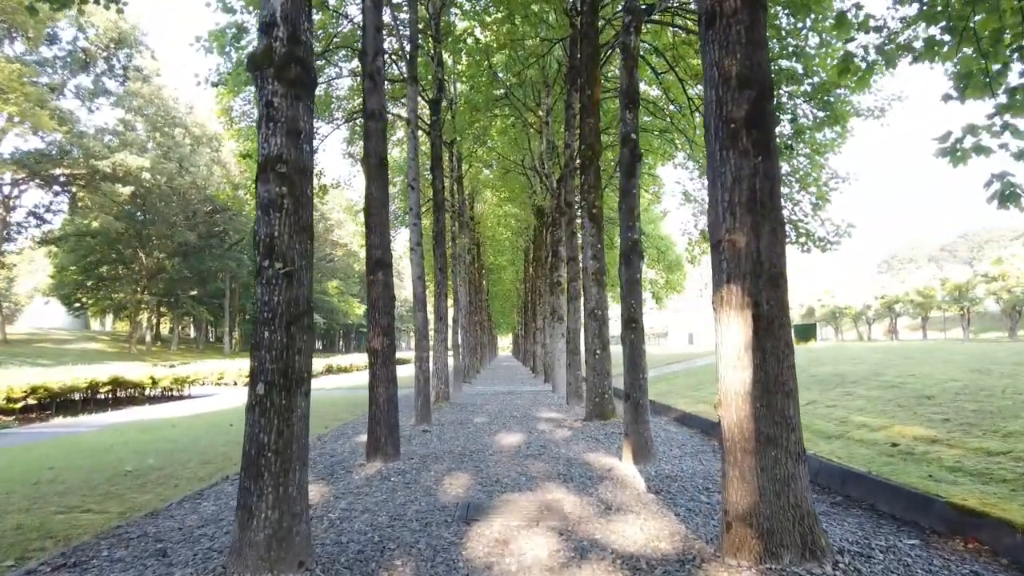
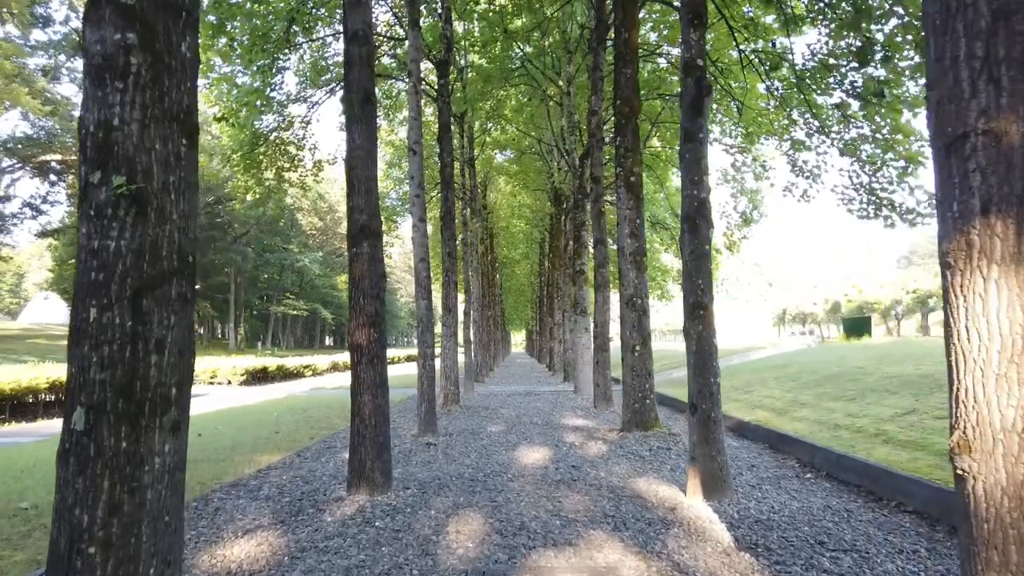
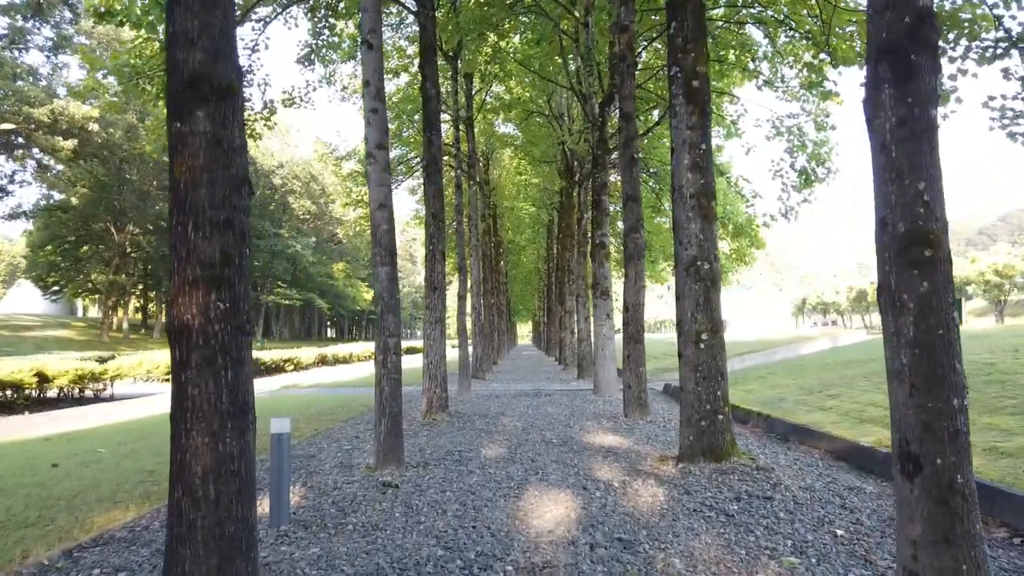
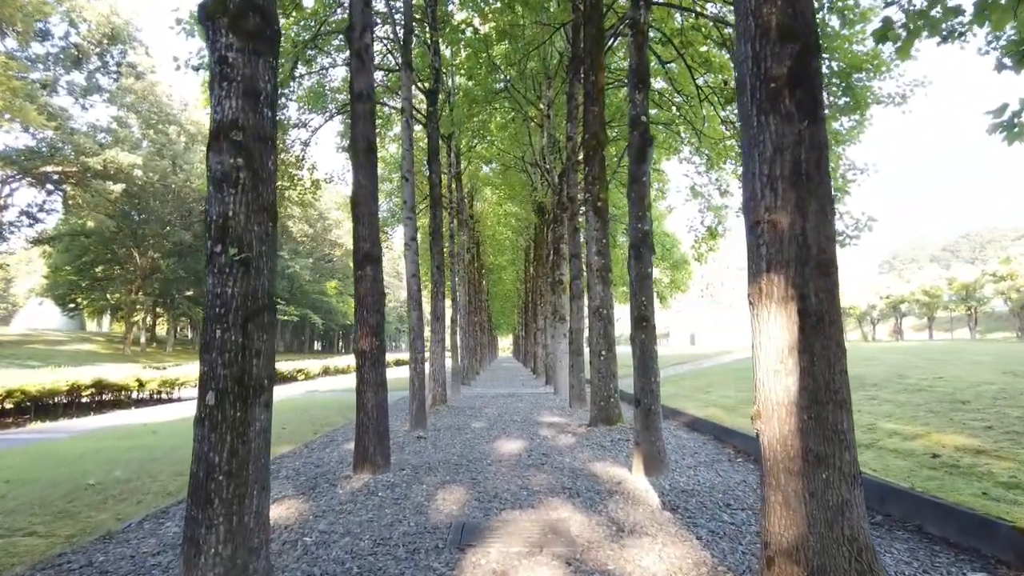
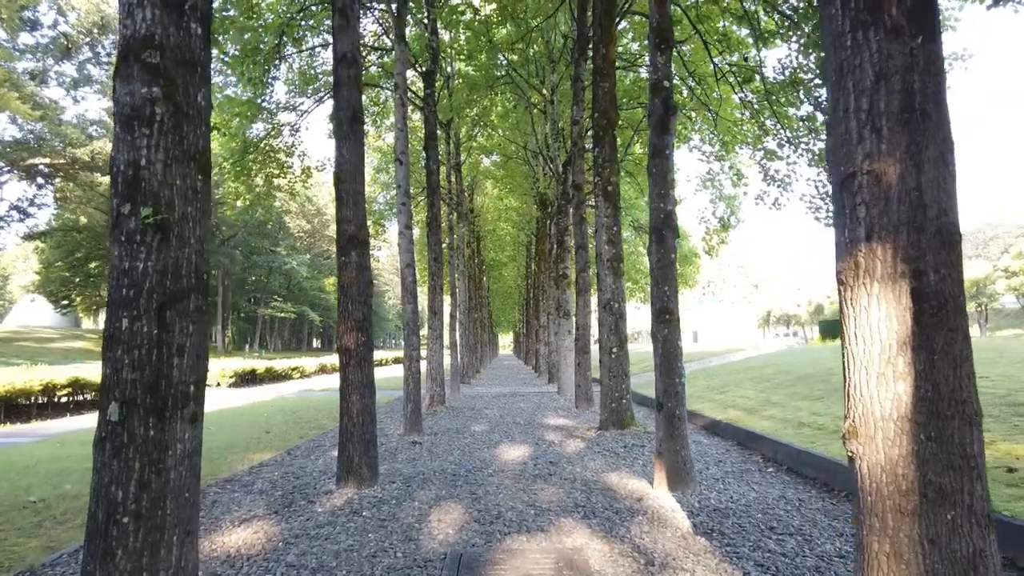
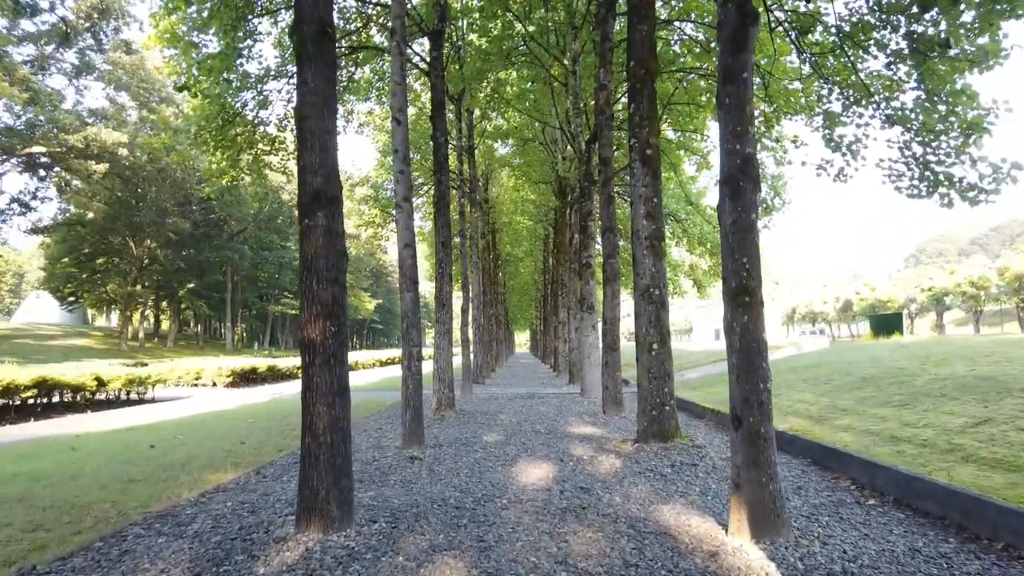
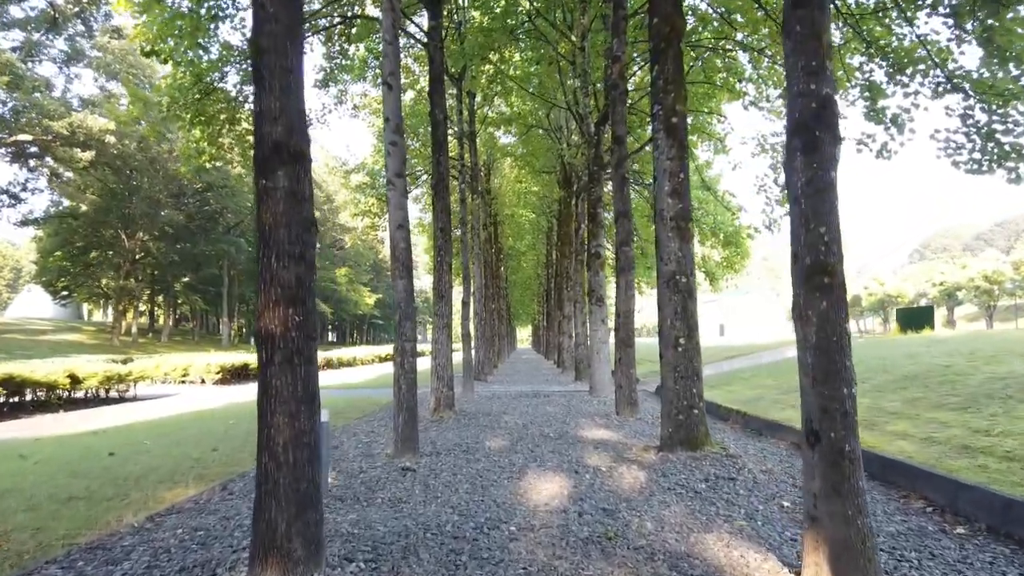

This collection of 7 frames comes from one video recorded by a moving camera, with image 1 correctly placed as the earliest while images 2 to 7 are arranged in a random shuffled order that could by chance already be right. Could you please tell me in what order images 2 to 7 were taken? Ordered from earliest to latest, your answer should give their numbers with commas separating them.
4, 5, 2, 6, 7, 3
